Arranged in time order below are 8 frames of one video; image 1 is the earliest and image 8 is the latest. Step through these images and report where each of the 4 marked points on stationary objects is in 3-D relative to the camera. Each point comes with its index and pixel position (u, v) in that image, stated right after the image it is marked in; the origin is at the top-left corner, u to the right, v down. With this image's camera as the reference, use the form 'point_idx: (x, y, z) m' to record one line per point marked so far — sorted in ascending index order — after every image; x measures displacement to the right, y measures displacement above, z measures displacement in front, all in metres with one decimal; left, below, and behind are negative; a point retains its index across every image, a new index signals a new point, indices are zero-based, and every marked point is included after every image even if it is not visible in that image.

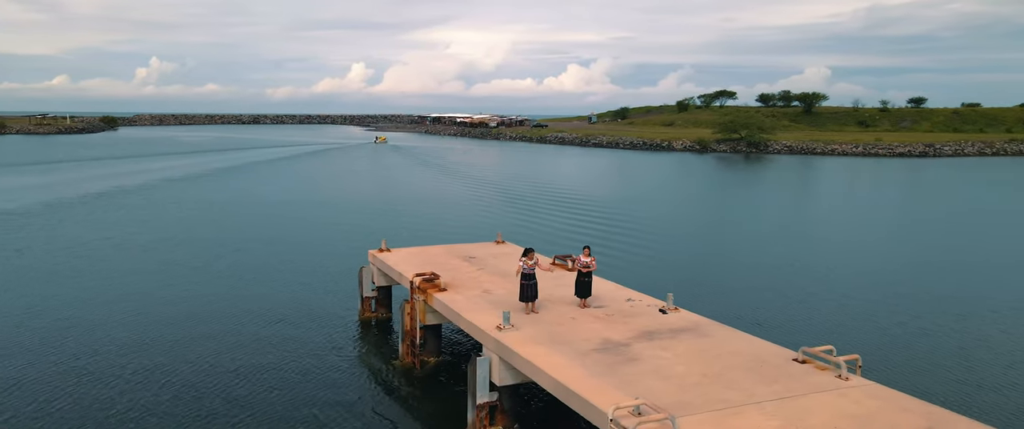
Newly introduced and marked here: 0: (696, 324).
0: (+2.9, -1.8, +11.9) m
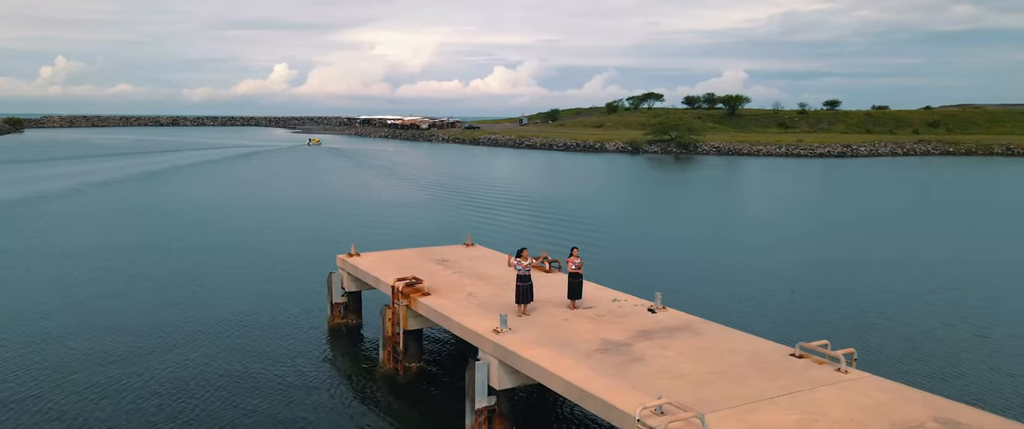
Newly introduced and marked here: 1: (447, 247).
0: (+2.9, -1.8, +12.1) m
1: (-1.7, -0.8, +19.0) m
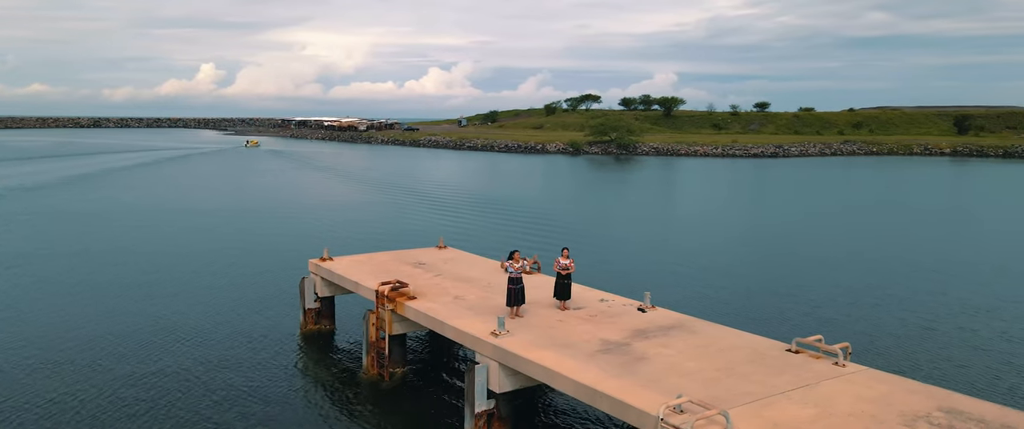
0: (+2.8, -1.8, +12.2) m
1: (-2.4, -0.9, +18.8) m
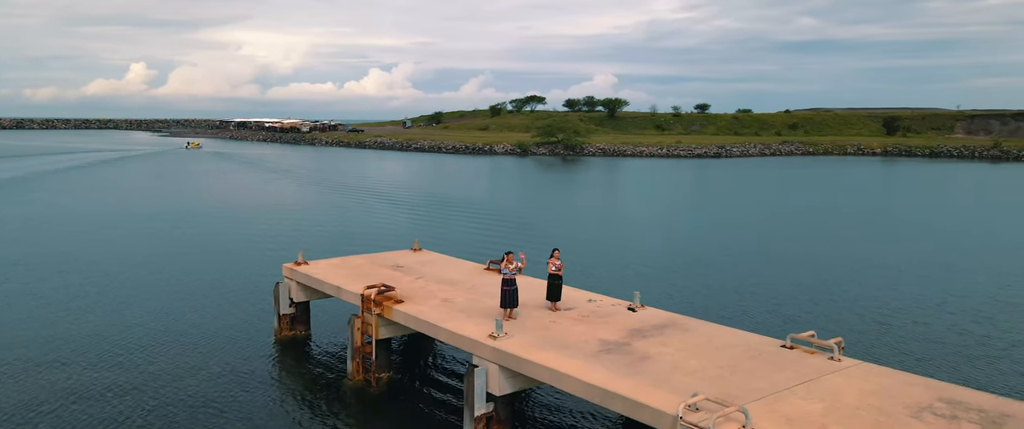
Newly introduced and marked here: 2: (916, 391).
0: (+2.7, -1.8, +12.4) m
1: (-2.9, -1.0, +18.5) m
2: (+5.0, -2.2, +9.1) m
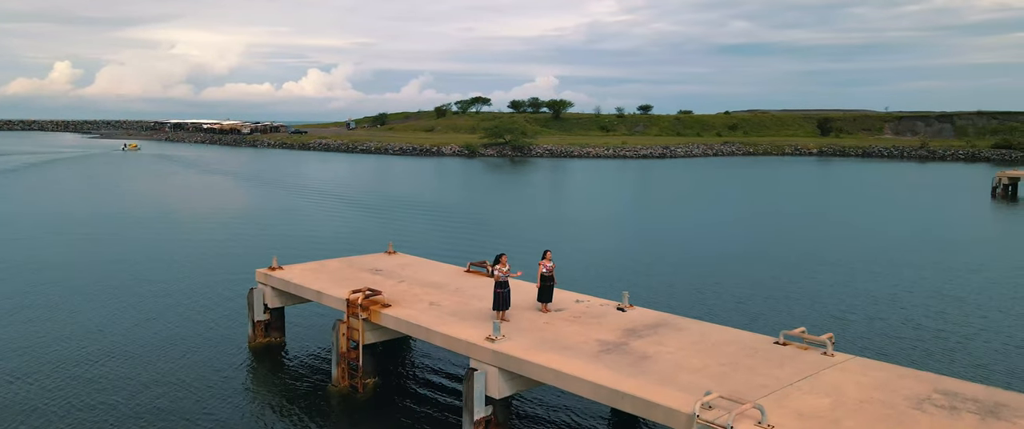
0: (+2.6, -1.8, +12.5) m
1: (-3.5, -1.0, +18.3) m
2: (+5.1, -2.1, +9.4) m
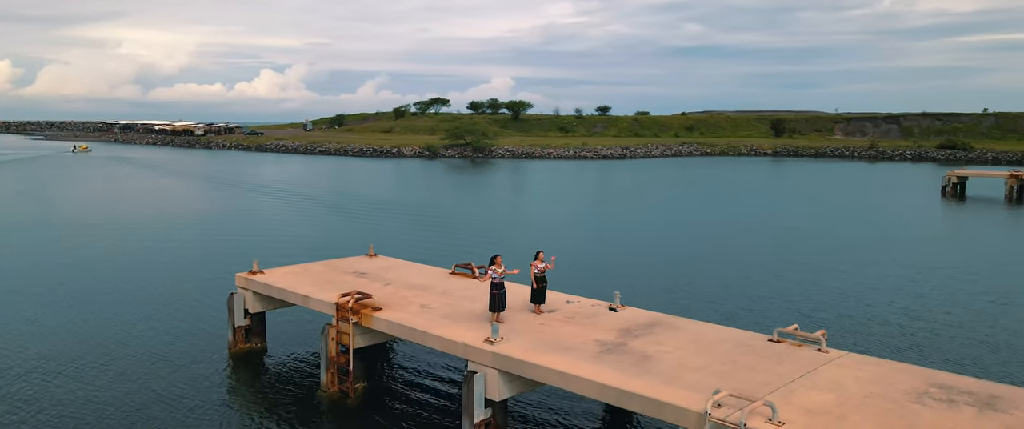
0: (+2.5, -1.8, +12.6) m
1: (-3.9, -1.1, +18.0) m
2: (+5.2, -2.1, +9.6) m
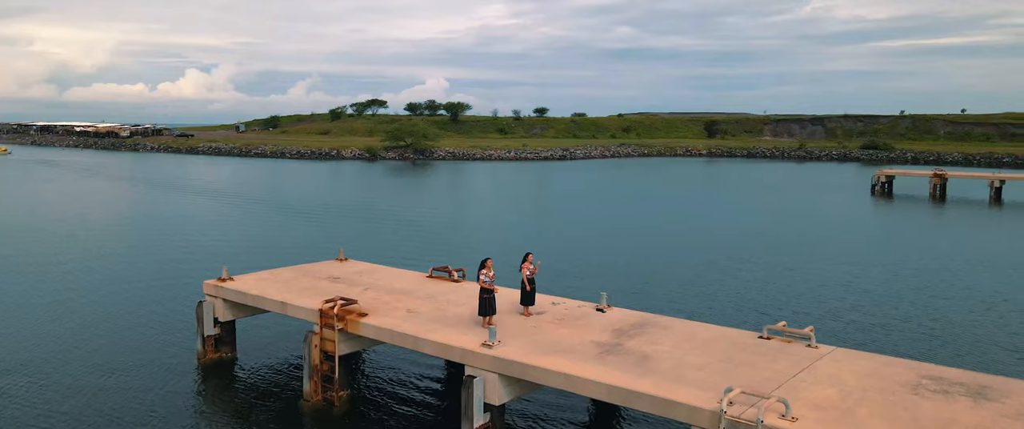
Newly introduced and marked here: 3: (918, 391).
0: (+2.3, -1.8, +12.7) m
1: (-4.5, -1.2, +17.6) m
2: (+5.2, -2.1, +9.9) m
3: (+5.1, -2.2, +9.2) m
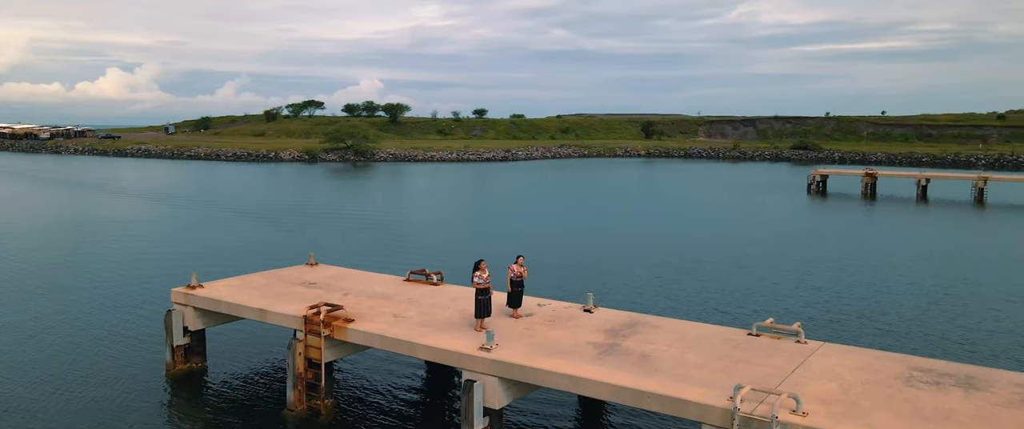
0: (+2.1, -1.8, +12.8) m
1: (-5.0, -1.3, +17.2) m
2: (+5.3, -2.1, +10.3) m
3: (+5.2, -2.2, +9.5) m
